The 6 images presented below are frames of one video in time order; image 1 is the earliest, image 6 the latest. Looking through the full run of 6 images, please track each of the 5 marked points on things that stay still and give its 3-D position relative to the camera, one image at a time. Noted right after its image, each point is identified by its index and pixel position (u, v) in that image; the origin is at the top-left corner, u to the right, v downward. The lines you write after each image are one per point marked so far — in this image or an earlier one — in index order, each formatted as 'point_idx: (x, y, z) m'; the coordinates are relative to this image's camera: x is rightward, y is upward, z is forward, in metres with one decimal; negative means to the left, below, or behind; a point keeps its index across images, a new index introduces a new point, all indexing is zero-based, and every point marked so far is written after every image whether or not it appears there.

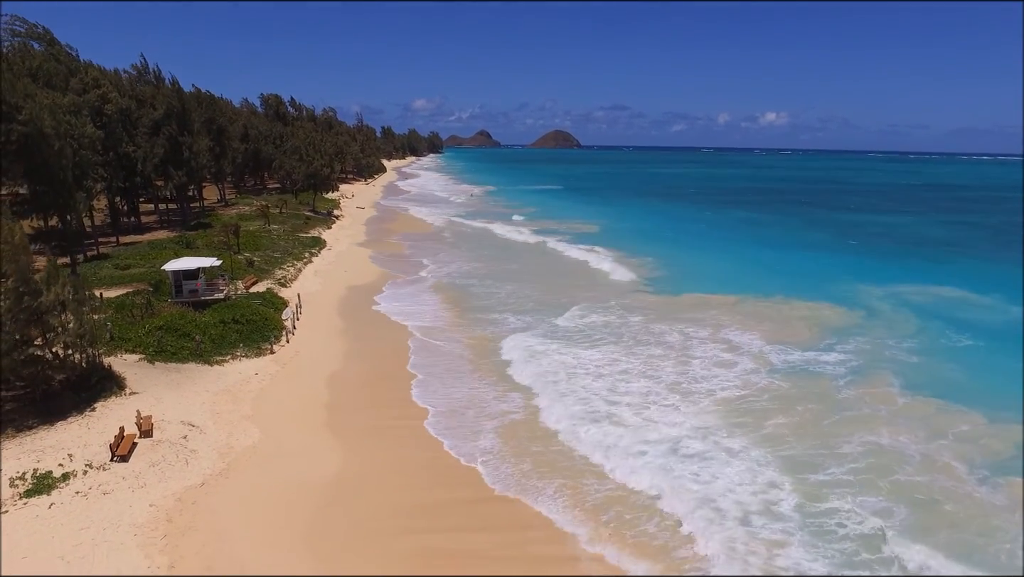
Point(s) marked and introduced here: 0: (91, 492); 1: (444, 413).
0: (-8.8, -4.2, +12.0) m
1: (-2.1, -3.7, +17.3) m
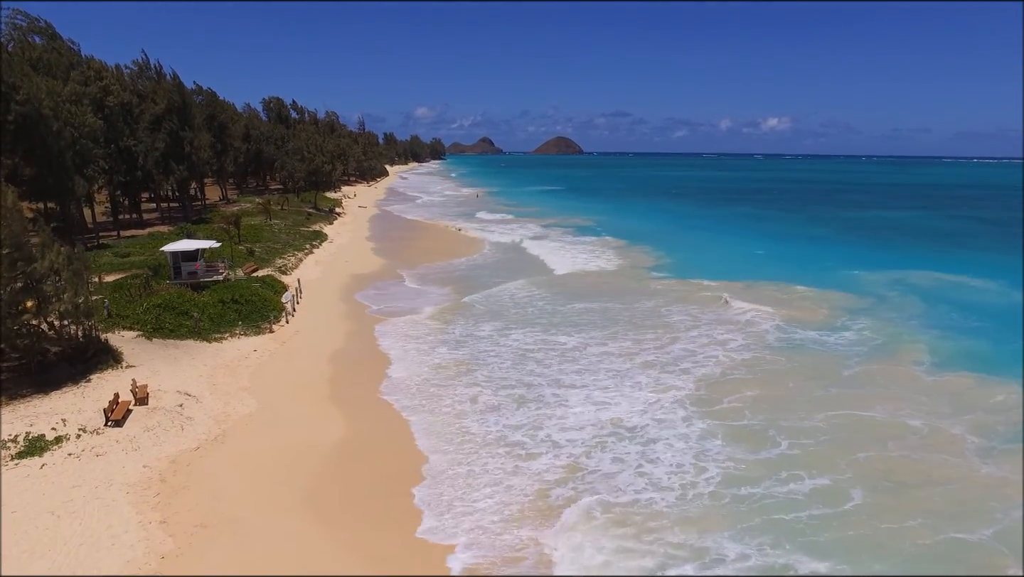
0: (-8.8, -3.4, +11.8) m
1: (-2.0, -2.9, +17.0) m
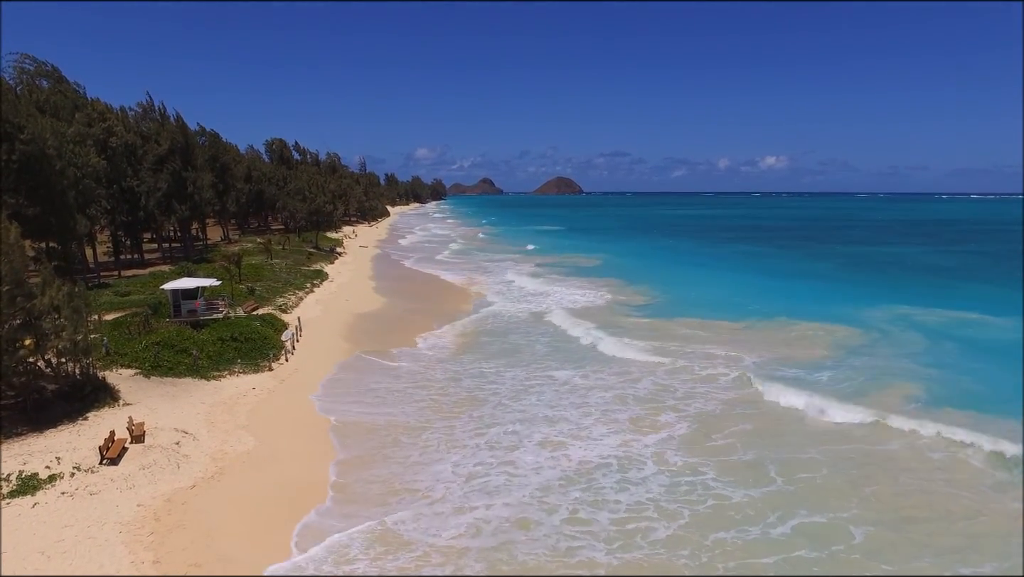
0: (-8.7, -4.1, +11.6) m
1: (-2.0, -3.9, +16.8) m
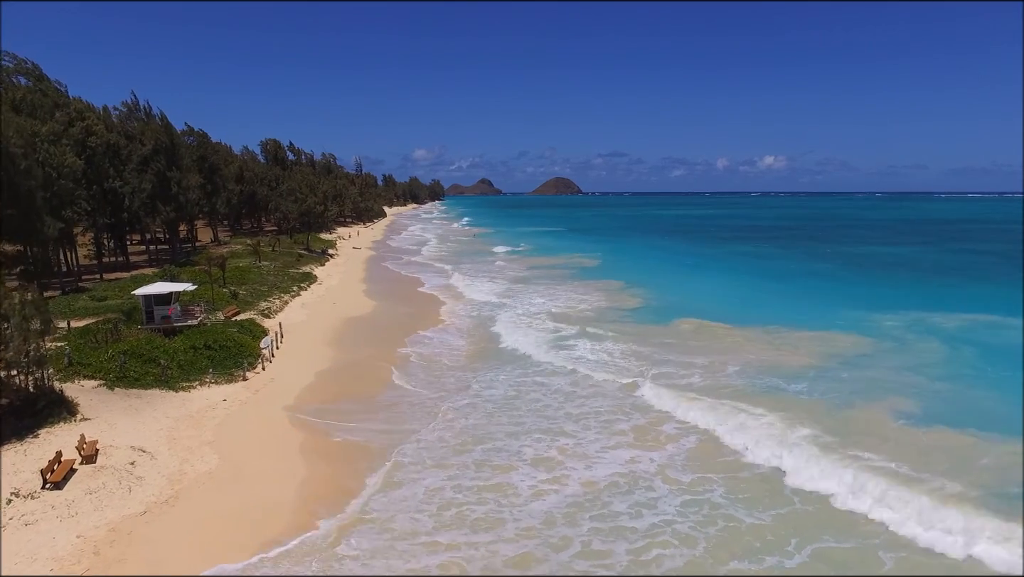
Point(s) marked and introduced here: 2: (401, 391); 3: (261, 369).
0: (-9.1, -4.3, +10.6) m
1: (-2.4, -4.1, +15.8) m
2: (-3.7, -3.4, +19.3) m
3: (-8.6, -2.8, +19.8) m
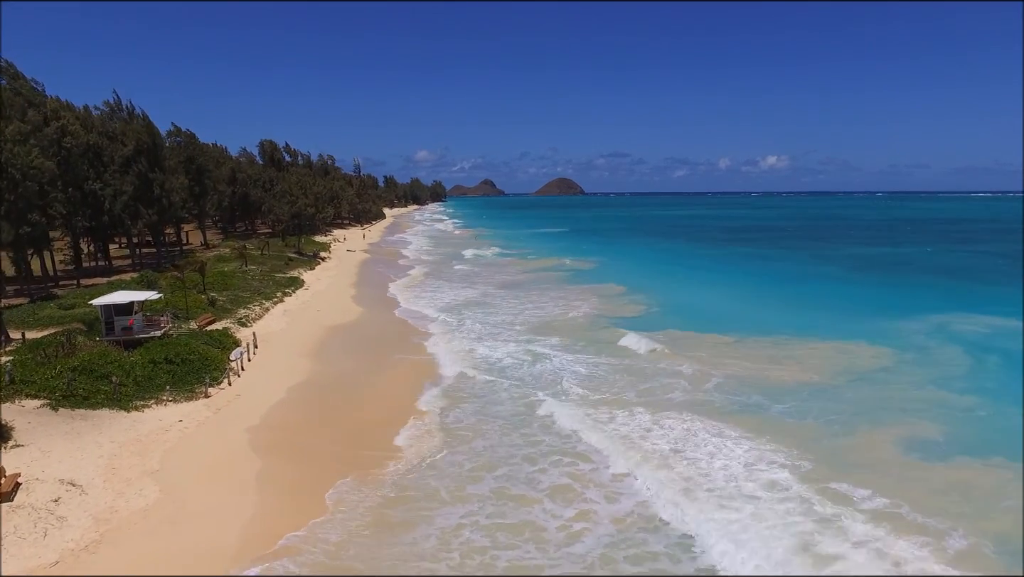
0: (-9.7, -4.6, +9.2) m
1: (-2.9, -4.4, +14.4) m
2: (-4.2, -3.7, +17.8) m
3: (-9.1, -3.1, +18.4) m
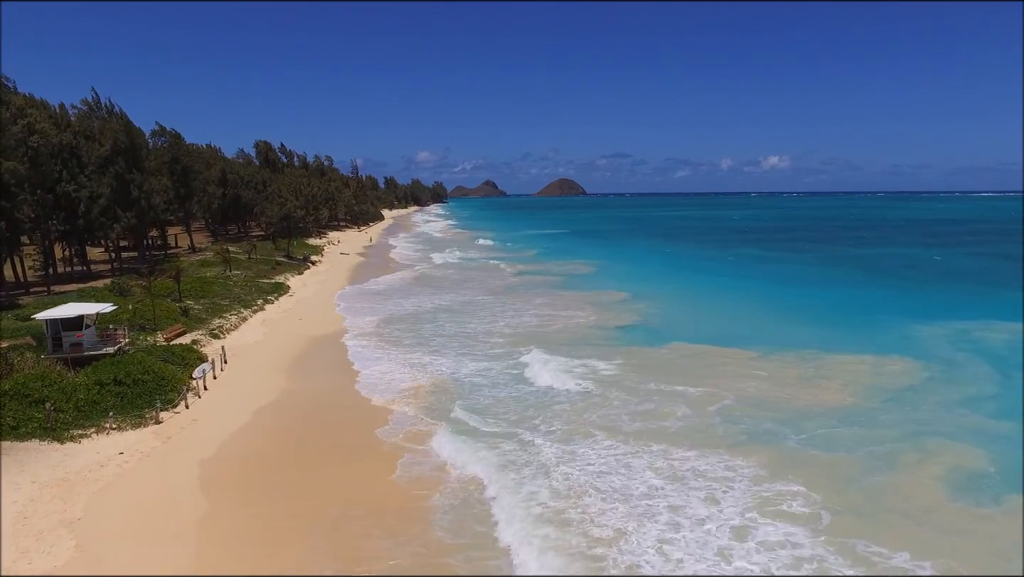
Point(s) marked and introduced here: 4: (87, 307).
0: (-10.1, -4.9, +7.3) m
1: (-3.3, -4.7, +12.5) m
2: (-4.5, -4.0, +15.9) m
3: (-9.4, -3.4, +16.5) m
4: (-13.4, -0.6, +18.2) m
